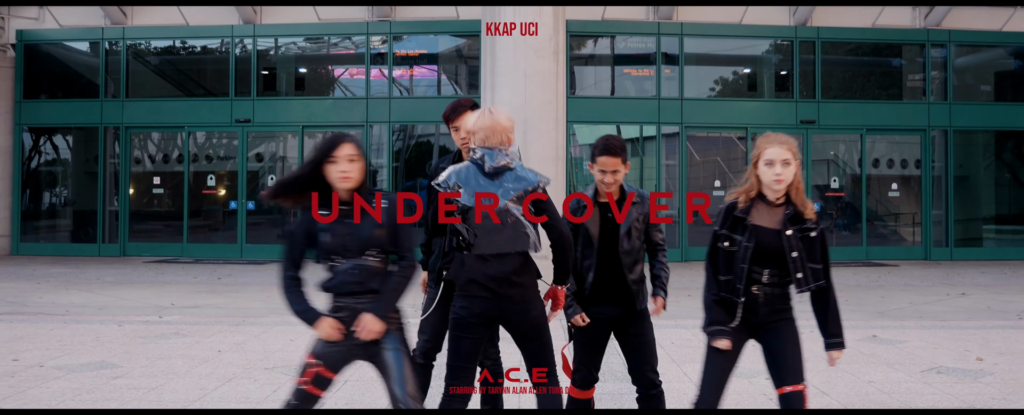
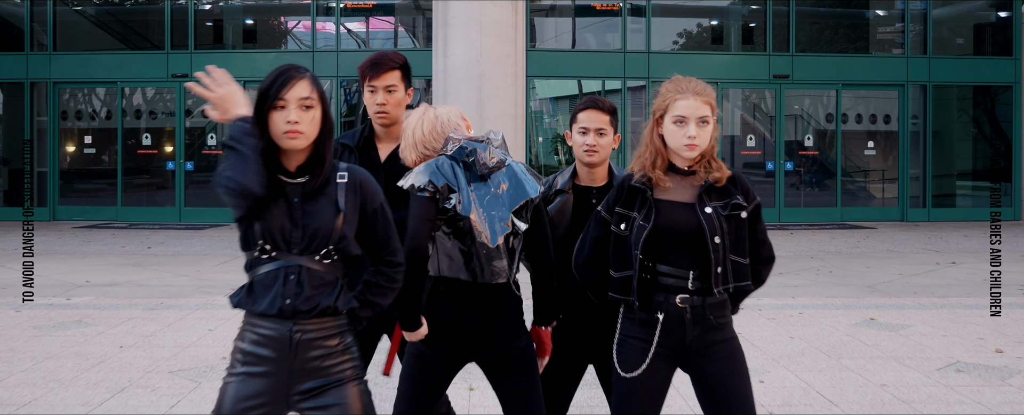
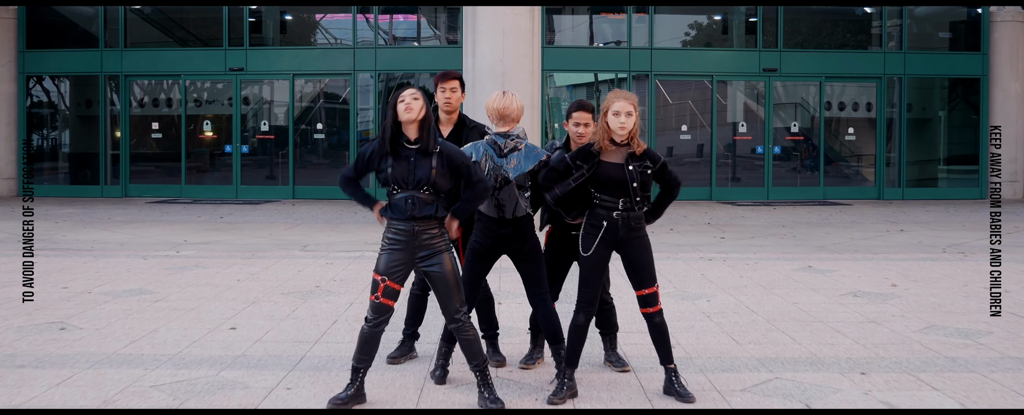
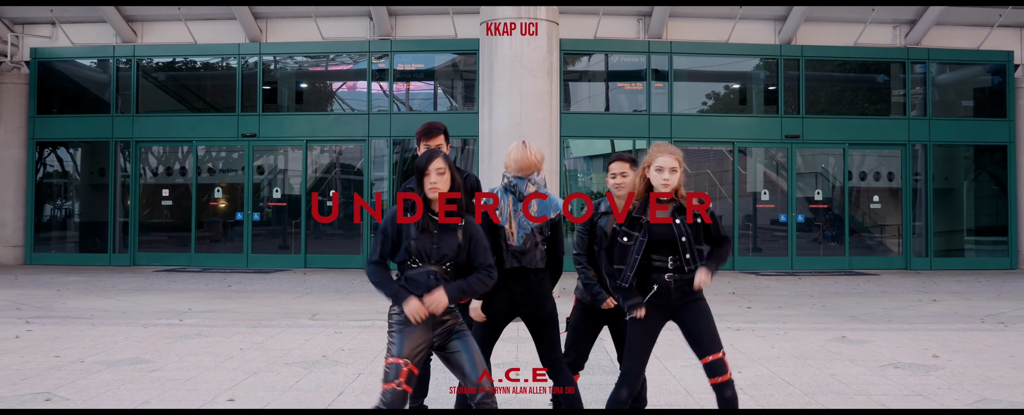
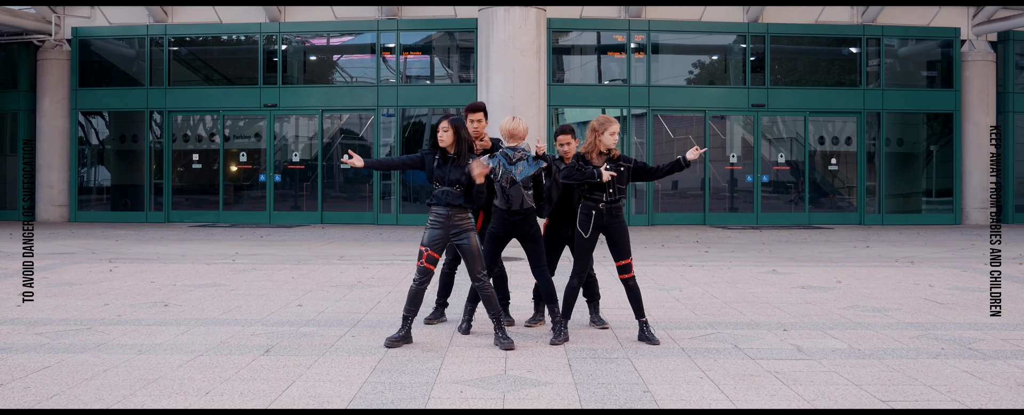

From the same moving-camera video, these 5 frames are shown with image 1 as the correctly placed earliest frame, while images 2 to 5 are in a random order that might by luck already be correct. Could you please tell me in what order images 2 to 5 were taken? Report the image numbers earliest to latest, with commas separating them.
4, 5, 3, 2
